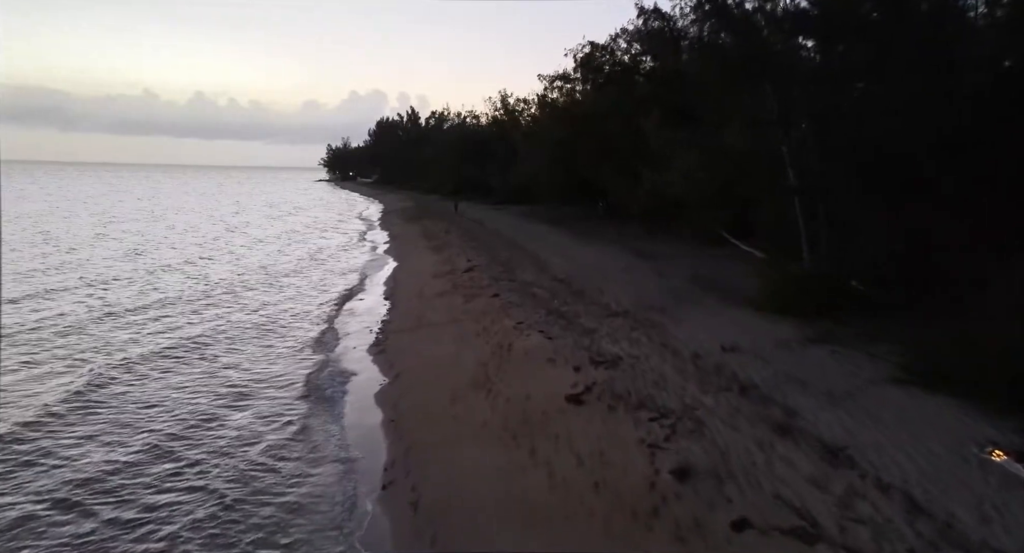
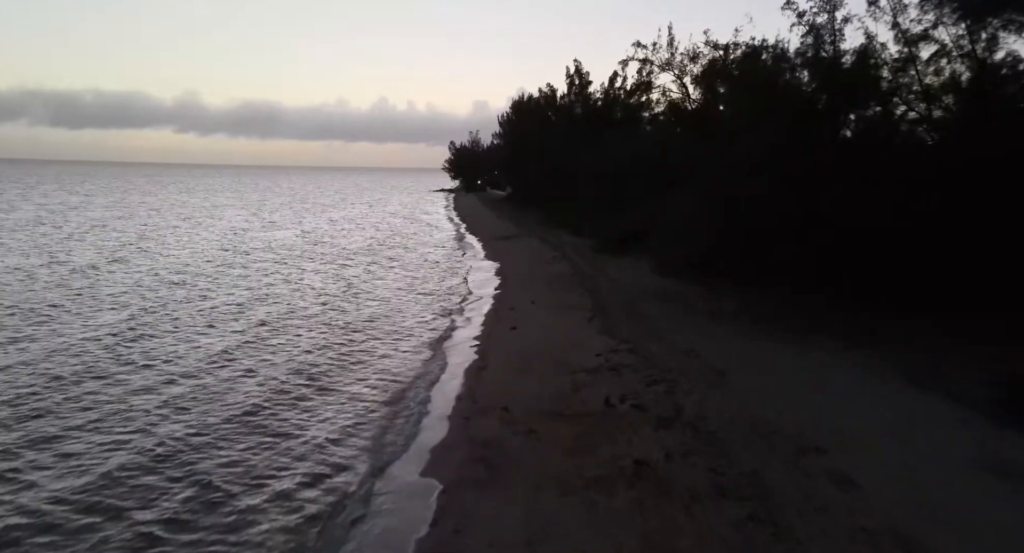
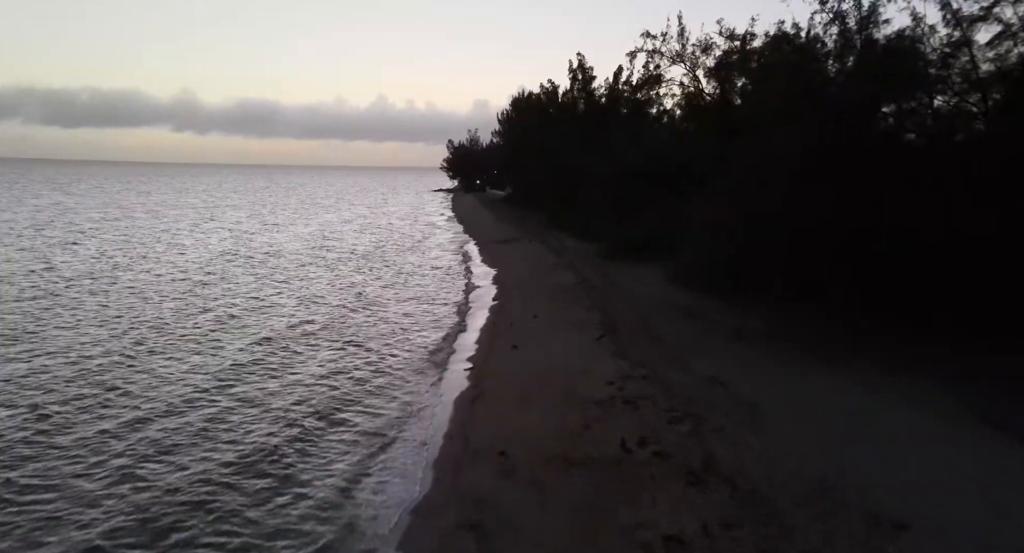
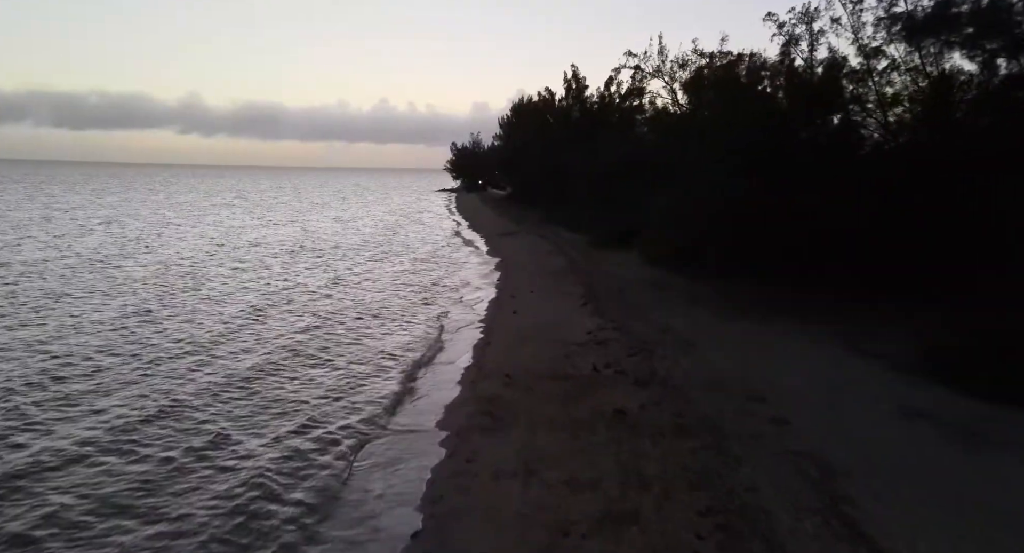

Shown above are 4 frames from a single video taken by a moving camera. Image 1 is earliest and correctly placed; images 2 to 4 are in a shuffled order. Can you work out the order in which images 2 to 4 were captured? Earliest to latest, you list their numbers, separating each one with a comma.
4, 2, 3
